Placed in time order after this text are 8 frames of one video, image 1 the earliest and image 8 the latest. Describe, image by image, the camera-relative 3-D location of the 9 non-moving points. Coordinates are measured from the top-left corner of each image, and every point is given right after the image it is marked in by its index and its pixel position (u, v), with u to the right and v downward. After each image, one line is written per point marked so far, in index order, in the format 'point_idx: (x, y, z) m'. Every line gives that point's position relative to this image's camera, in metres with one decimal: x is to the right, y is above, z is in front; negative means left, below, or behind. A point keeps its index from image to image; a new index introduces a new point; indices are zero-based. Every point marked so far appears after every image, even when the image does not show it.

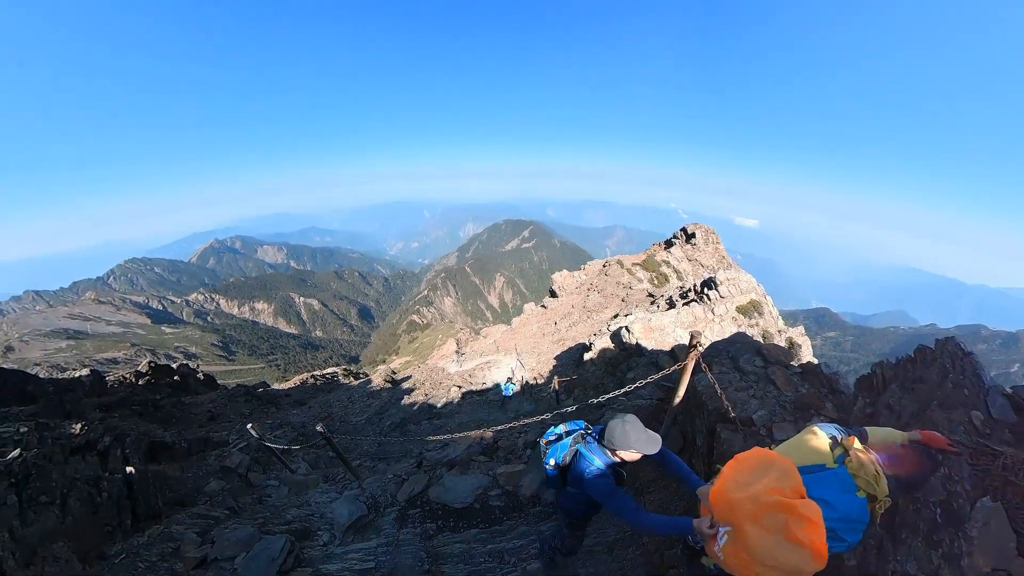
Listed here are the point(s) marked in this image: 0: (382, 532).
0: (-2.8, -5.7, +9.7) m
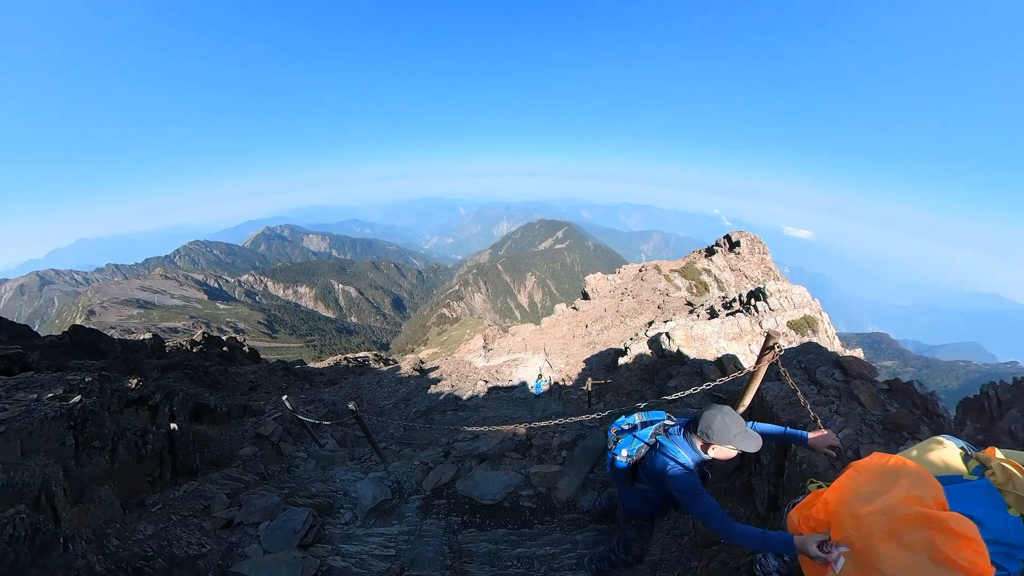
0: (-2.3, -5.2, +9.7) m
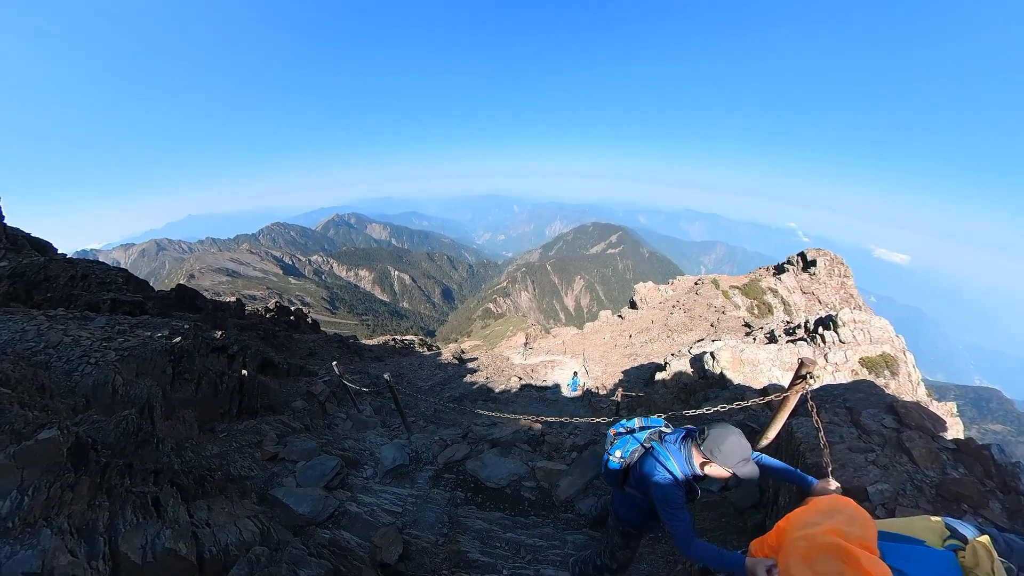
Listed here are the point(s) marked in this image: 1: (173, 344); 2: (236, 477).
0: (-2.4, -5.0, +11.2) m
1: (-8.8, -1.5, +11.7) m
2: (-5.7, -3.9, +9.1) m
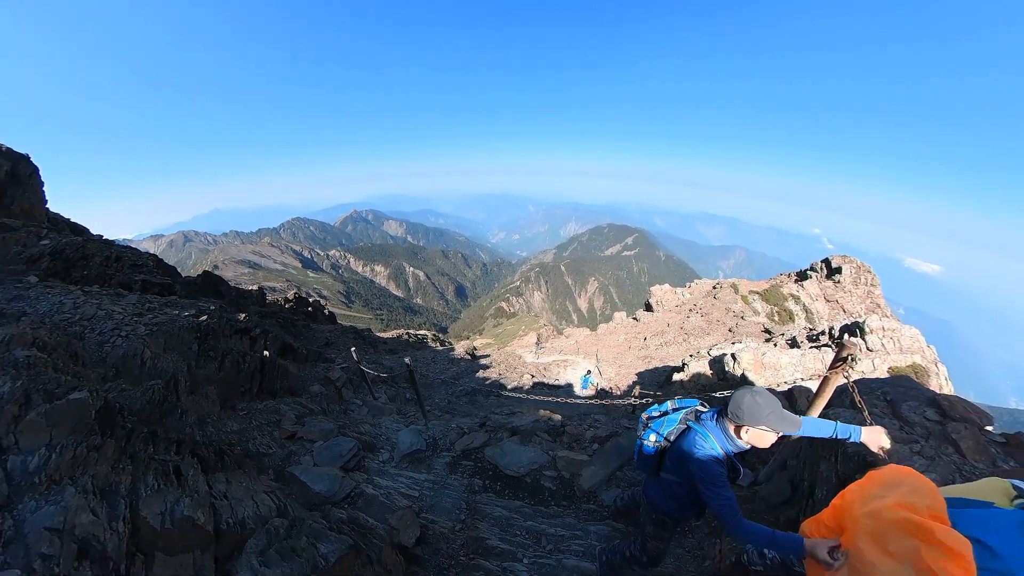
0: (-2.0, -4.6, +11.0) m
1: (-8.2, -0.9, +11.7) m
2: (-5.3, -3.4, +9.1) m
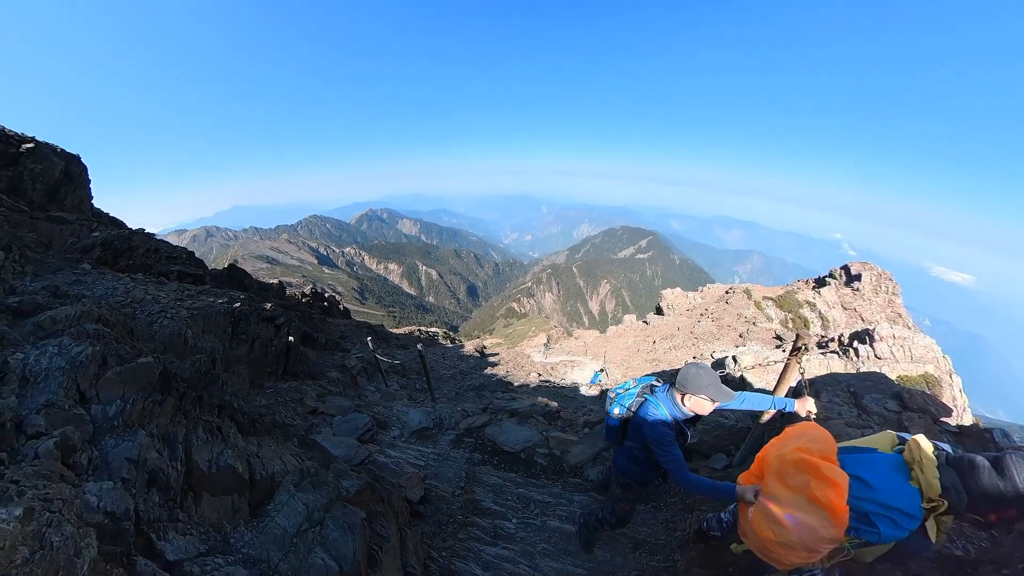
0: (-2.0, -4.4, +12.1) m
1: (-8.2, -0.6, +13.0) m
2: (-5.4, -3.2, +10.3) m
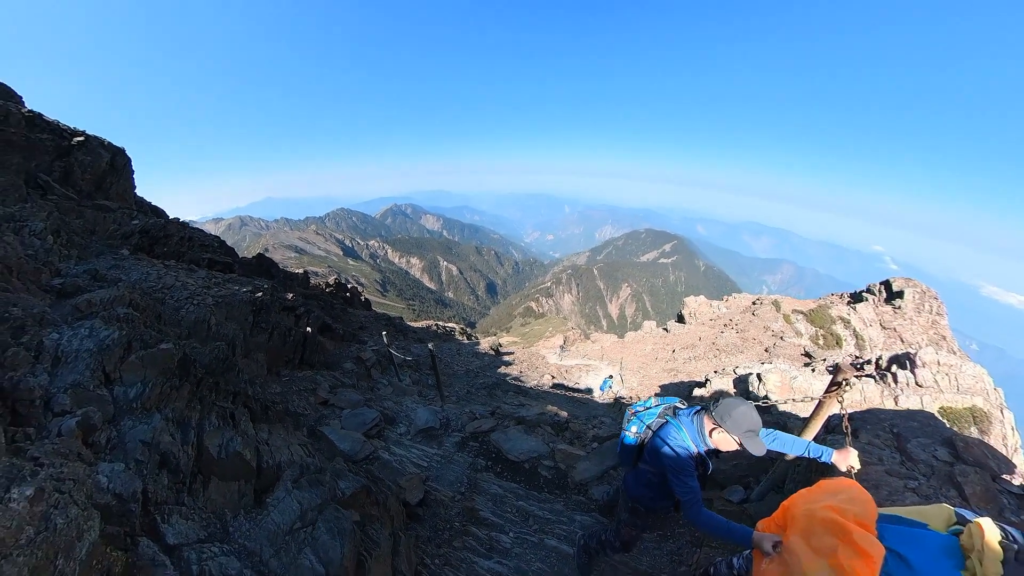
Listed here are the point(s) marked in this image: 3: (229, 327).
0: (-1.9, -4.4, +12.2) m
1: (-7.8, -0.3, +13.4) m
2: (-5.3, -3.0, +10.5) m
3: (-7.3, -1.0, +11.3) m
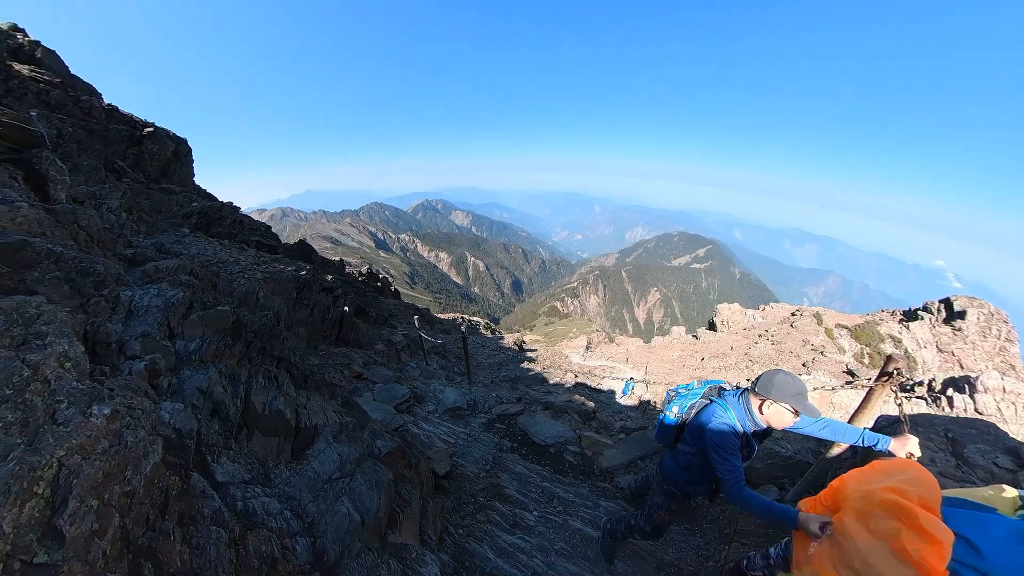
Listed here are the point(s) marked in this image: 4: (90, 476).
0: (-1.3, -3.9, +12.4) m
1: (-6.9, +0.4, +14.0) m
2: (-4.6, -2.4, +10.9) m
3: (-6.5, -0.3, +11.9) m
4: (-3.6, -1.6, +3.7) m
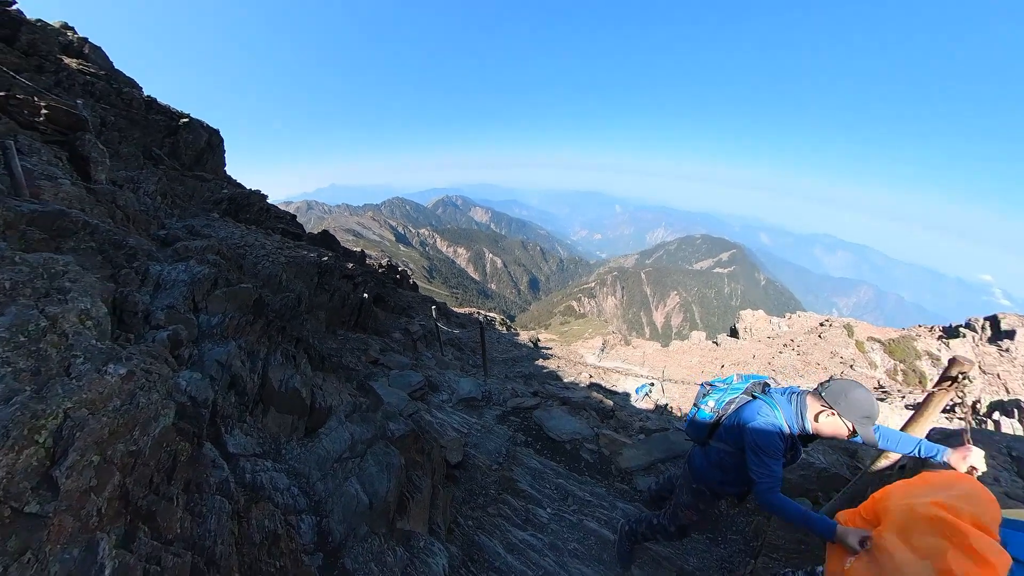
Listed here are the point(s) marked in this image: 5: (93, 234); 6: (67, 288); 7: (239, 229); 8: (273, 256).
0: (-0.9, -3.6, +12.2) m
1: (-6.3, +0.9, +13.9) m
2: (-4.2, -2.0, +10.8) m
3: (-6.0, +0.2, +11.8) m
4: (-3.4, -1.2, +3.6) m
5: (-6.6, +0.8, +6.8) m
6: (-4.8, 0.0, +4.6) m
7: (-9.1, +2.0, +13.9) m
8: (-6.9, +1.0, +12.1) m
